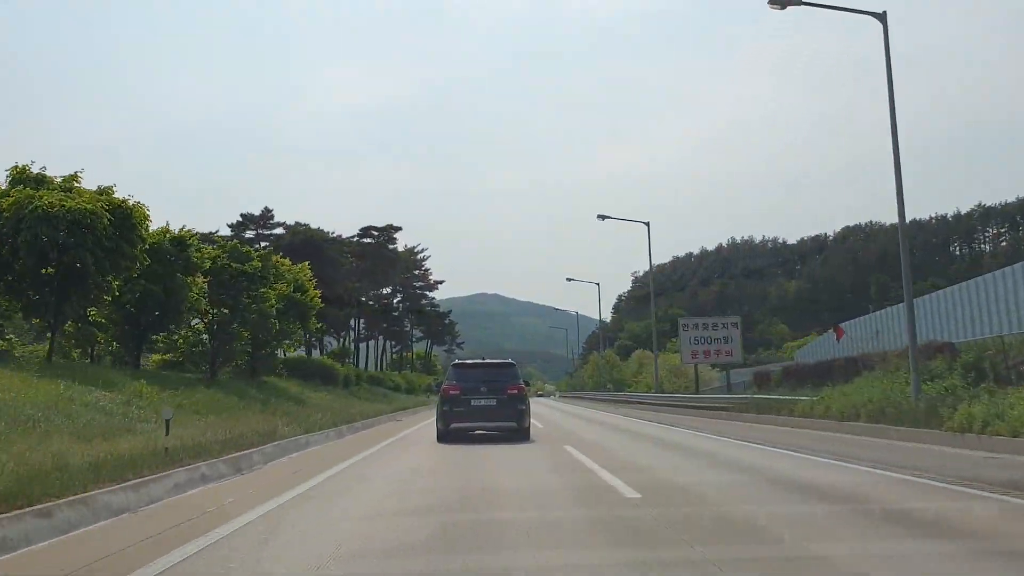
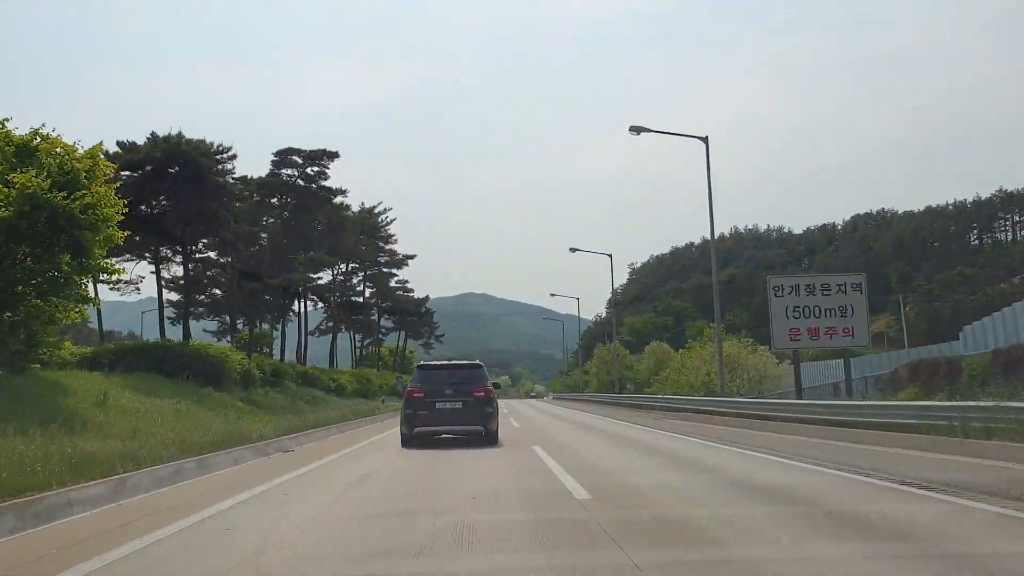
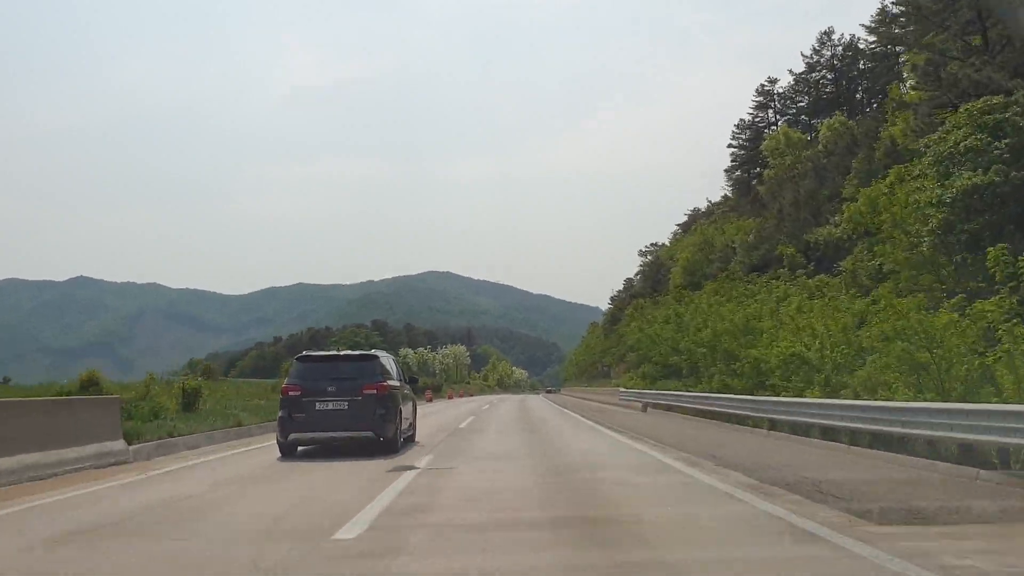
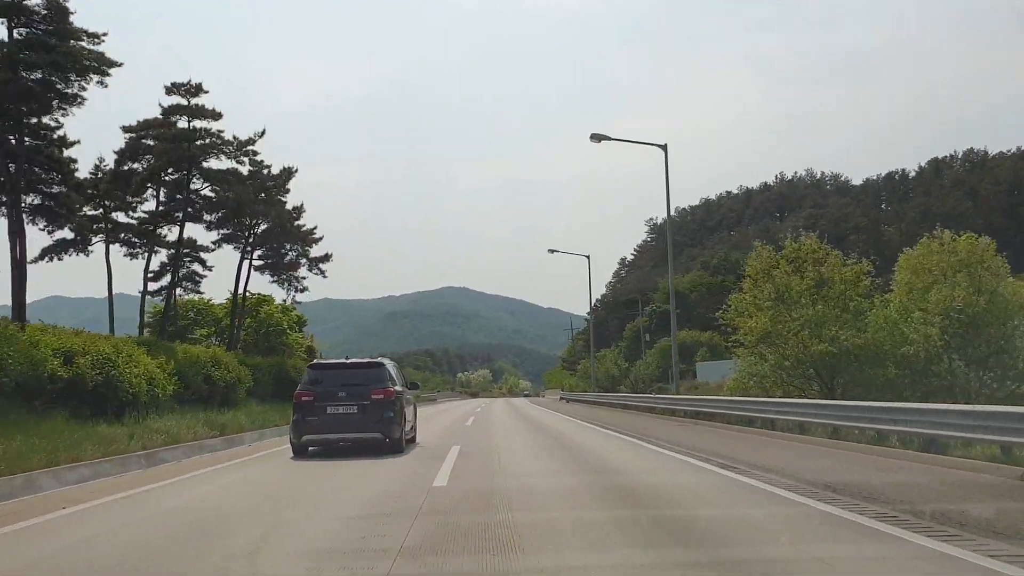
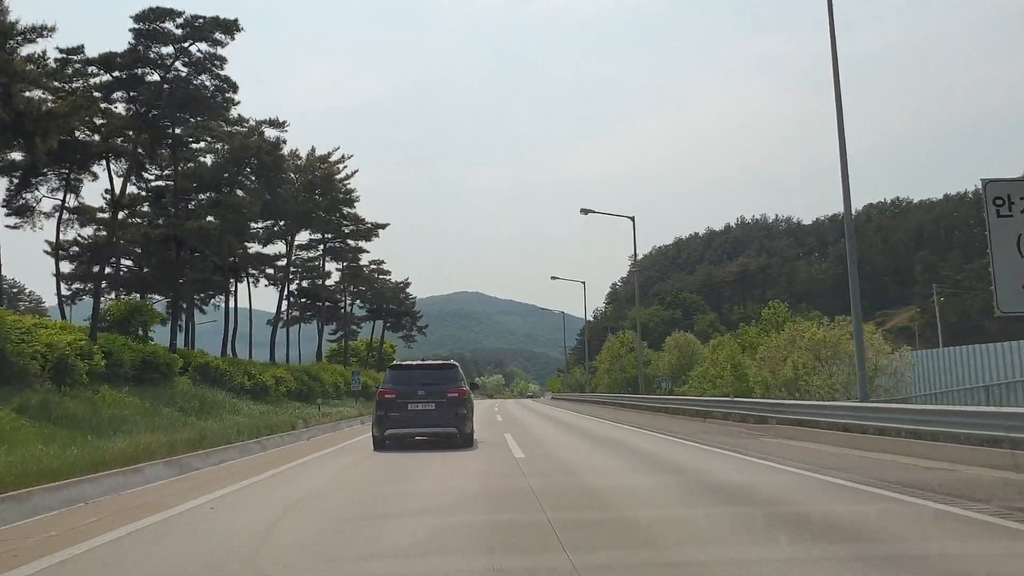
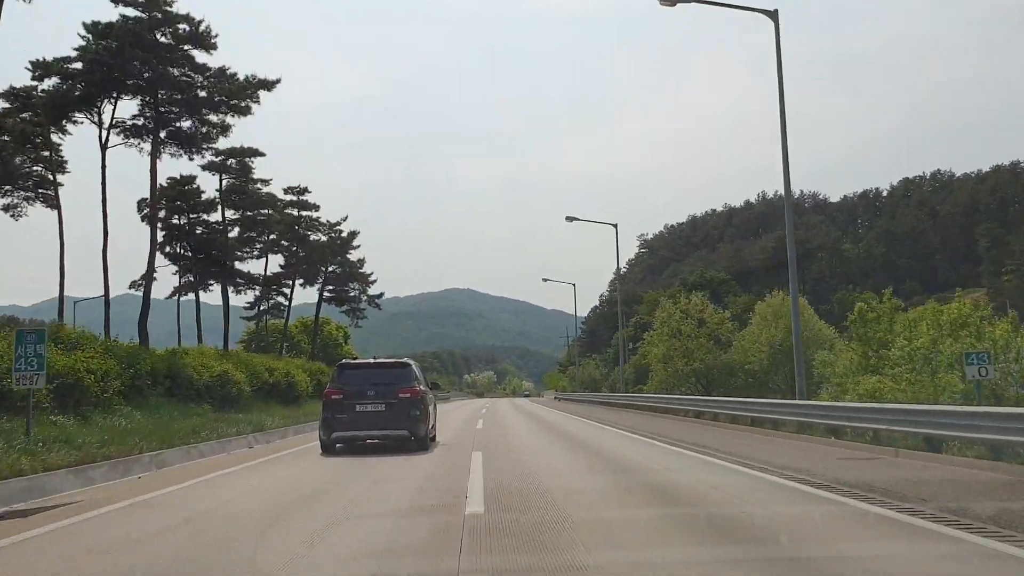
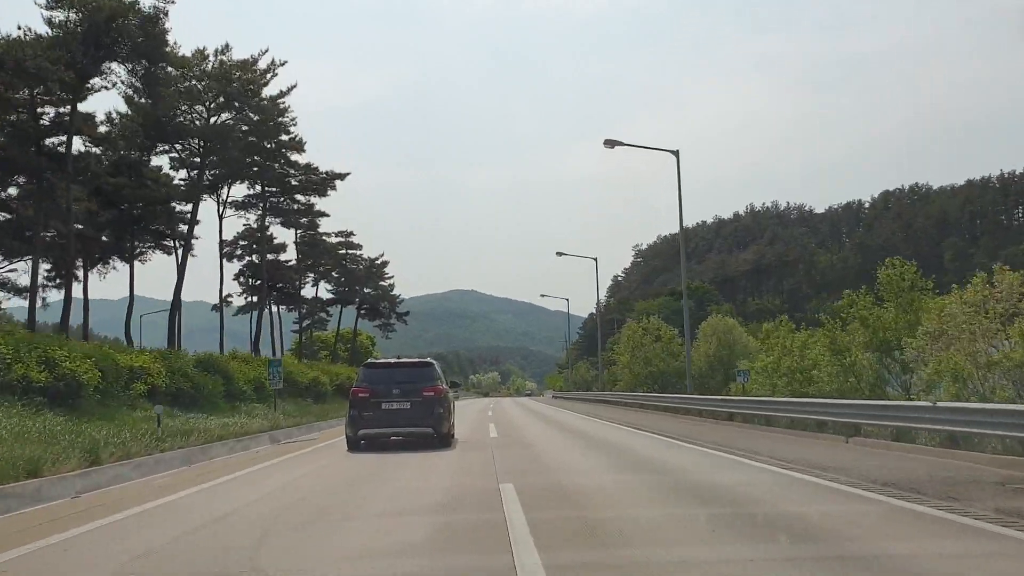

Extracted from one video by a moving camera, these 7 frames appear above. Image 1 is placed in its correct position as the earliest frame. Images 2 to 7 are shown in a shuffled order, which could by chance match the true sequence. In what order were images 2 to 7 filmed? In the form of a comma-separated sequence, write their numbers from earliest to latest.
2, 5, 7, 6, 4, 3
